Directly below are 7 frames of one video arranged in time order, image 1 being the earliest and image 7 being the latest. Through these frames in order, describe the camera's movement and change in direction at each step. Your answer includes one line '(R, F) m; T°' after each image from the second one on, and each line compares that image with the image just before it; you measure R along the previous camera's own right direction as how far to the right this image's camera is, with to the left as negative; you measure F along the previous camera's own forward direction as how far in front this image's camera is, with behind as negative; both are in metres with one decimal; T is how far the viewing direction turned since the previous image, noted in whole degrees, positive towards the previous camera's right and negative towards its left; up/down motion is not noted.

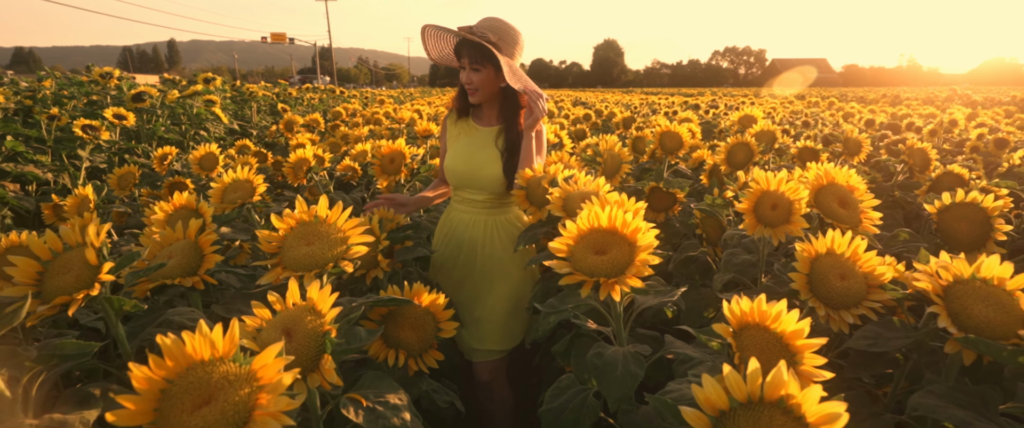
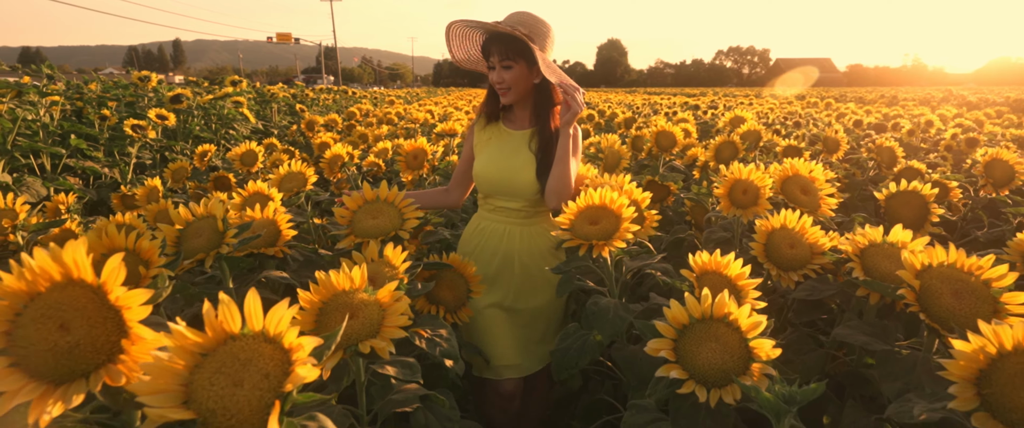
(-0.1, -0.5) m; 0°
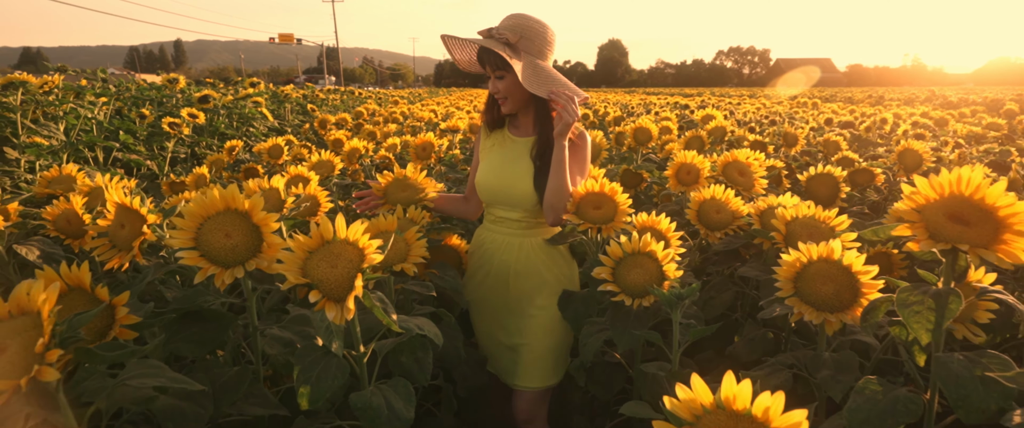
(+0.1, -0.7) m; 0°
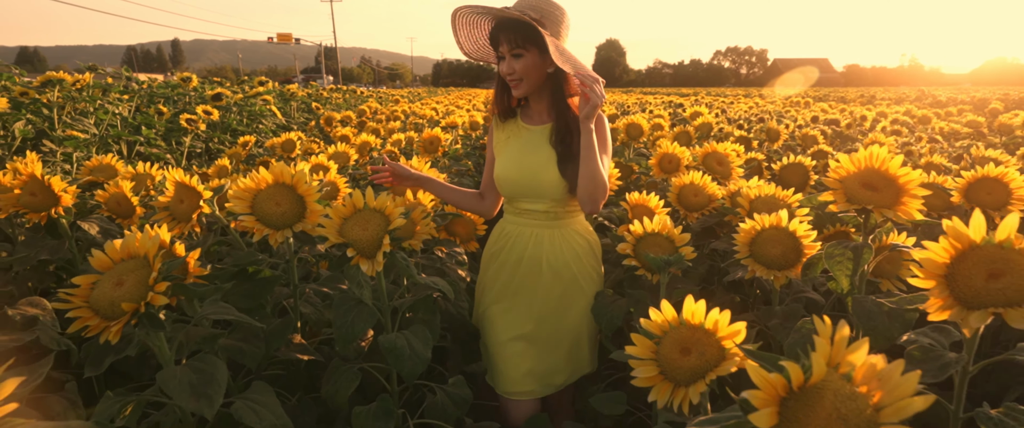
(0.0, -0.4) m; 0°
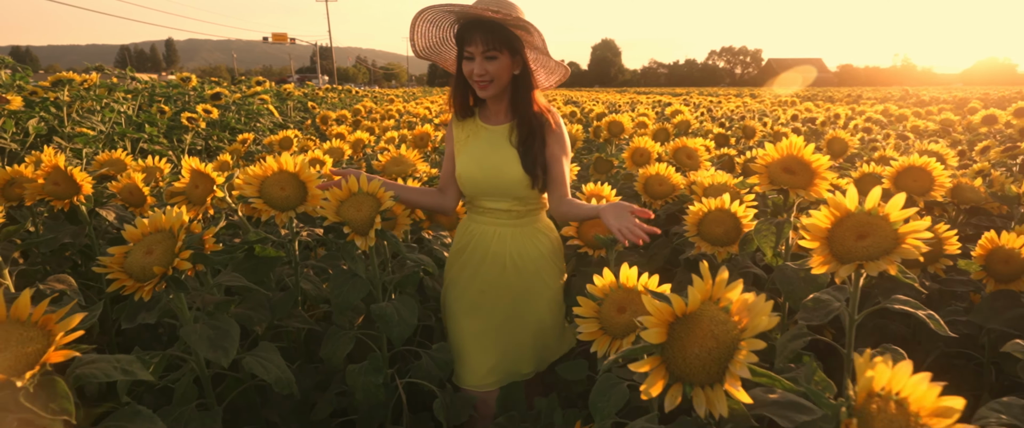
(+0.1, -0.3) m; 0°
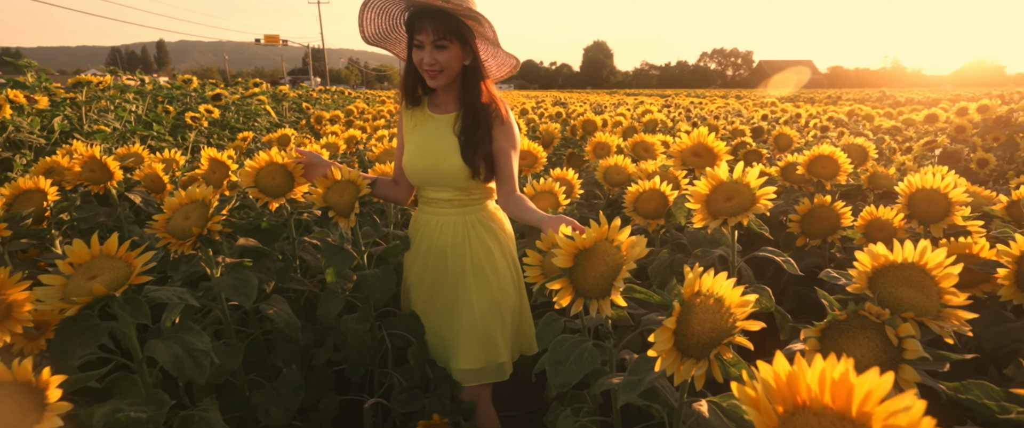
(+0.1, -0.5) m; +1°
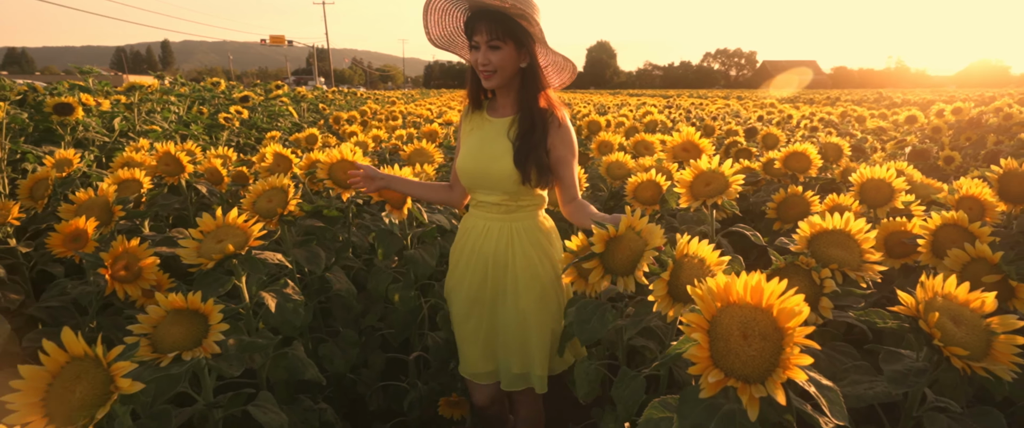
(-0.1, -0.5) m; 0°
